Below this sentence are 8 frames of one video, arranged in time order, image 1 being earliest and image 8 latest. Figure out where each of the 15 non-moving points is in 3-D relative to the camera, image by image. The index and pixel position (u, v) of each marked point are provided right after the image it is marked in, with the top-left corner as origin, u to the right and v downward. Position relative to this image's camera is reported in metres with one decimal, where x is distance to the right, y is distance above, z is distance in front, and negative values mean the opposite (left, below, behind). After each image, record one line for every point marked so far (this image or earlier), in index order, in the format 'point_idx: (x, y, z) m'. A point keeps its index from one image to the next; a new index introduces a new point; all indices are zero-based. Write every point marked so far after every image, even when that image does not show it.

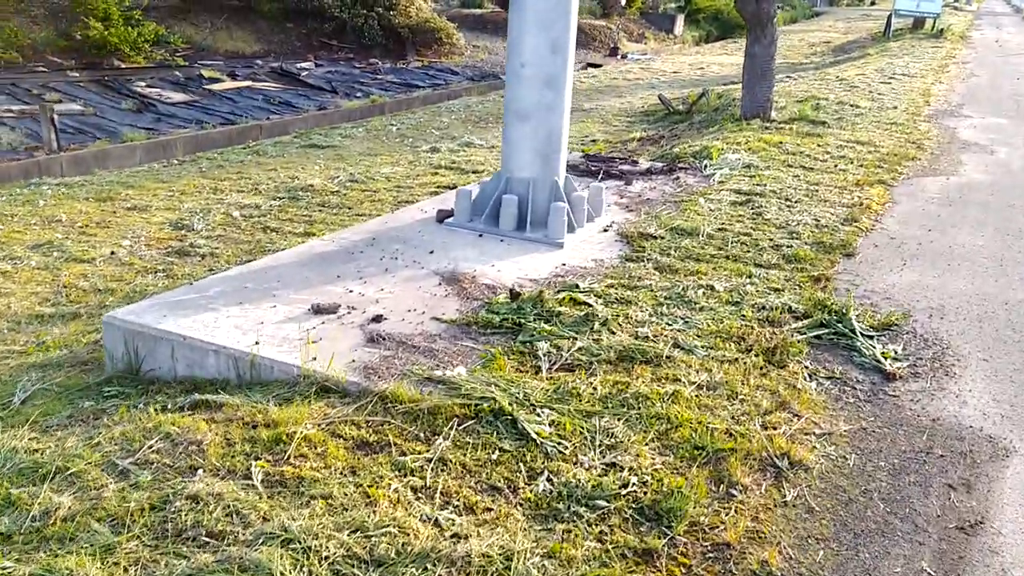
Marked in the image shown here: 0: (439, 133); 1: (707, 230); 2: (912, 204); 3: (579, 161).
0: (-1.1, +2.3, +11.3) m
1: (+1.3, +0.4, +4.7) m
2: (+3.1, +0.6, +5.8) m
3: (+0.6, +1.1, +6.5) m
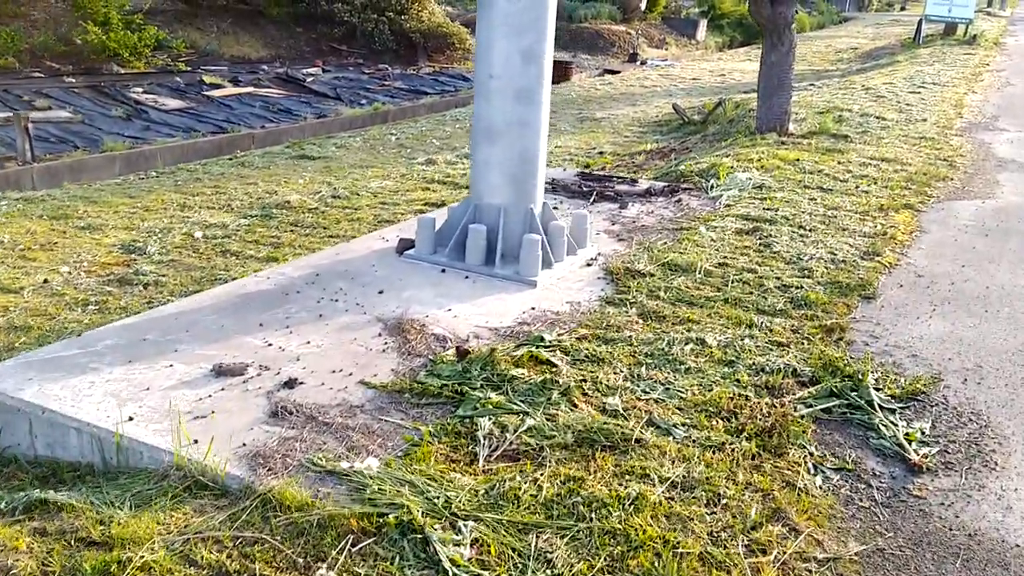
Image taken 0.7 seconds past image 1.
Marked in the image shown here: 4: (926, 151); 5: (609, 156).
0: (-1.1, +2.0, +10.8) m
1: (+1.1, +0.1, +4.1) m
2: (+3.0, +0.4, +5.1) m
3: (+0.5, +0.9, +5.9) m
4: (+4.3, +1.4, +7.6) m
5: (+1.2, +1.7, +9.6) m
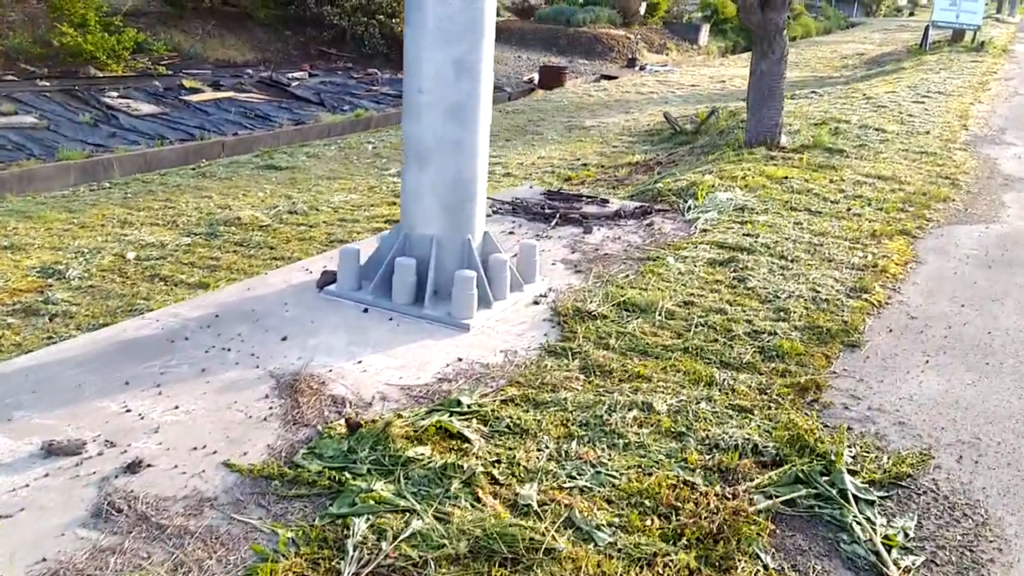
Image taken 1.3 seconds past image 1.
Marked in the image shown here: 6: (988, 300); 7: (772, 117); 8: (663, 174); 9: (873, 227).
0: (-1.3, +1.8, +10.3) m
1: (+0.8, -0.1, +3.6) m
2: (+2.7, +0.1, +4.6) m
3: (+0.2, +0.7, +5.5) m
4: (+4.0, +1.2, +7.1) m
5: (+1.0, +1.4, +9.2) m
6: (+2.6, -0.1, +4.1) m
7: (+2.6, +1.7, +7.5) m
8: (+1.5, +1.1, +7.4) m
9: (+2.5, +0.4, +5.2) m
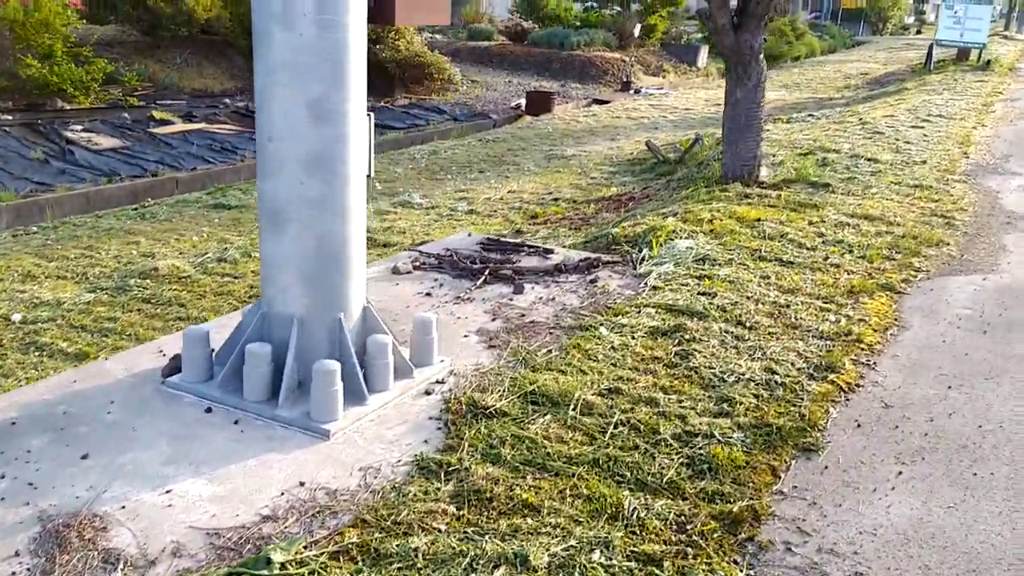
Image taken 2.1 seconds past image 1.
0: (-1.7, +1.3, +9.8) m
1: (+0.3, -0.4, +3.0) m
2: (+2.2, -0.2, +4.0) m
3: (-0.3, +0.2, +4.8) m
4: (+3.6, +0.7, +6.5) m
5: (+0.6, +0.9, +8.6) m
6: (+2.2, -0.4, +3.4) m
7: (+2.2, +1.3, +6.9) m
8: (+1.1, +0.7, +6.8) m
9: (+2.1, 0.0, +4.5) m
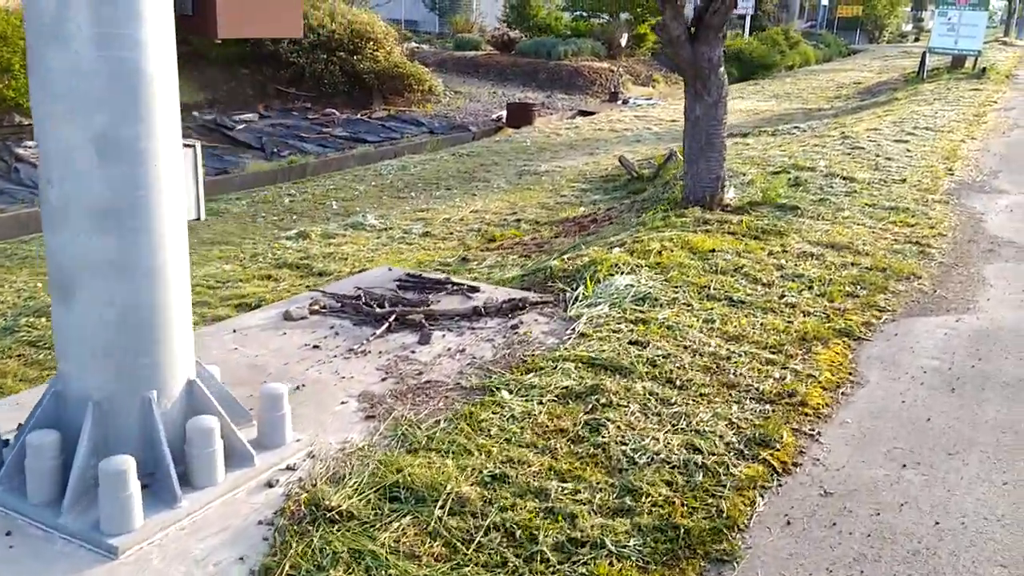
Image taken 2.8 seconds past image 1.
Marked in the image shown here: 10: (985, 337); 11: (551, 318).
0: (-2.2, +0.9, +9.3) m
1: (-0.2, -0.7, +2.5) m
2: (+1.7, -0.5, +3.4) m
3: (-0.7, 0.0, +4.3) m
4: (+3.1, +0.5, +6.0) m
5: (+0.1, +0.6, +8.1) m
6: (+1.7, -0.6, +2.9) m
7: (+1.7, +1.0, +6.4) m
8: (+0.6, +0.4, +6.3) m
9: (+1.6, -0.2, +4.0) m
10: (+2.6, -0.3, +4.1) m
11: (+0.2, -0.2, +4.1) m
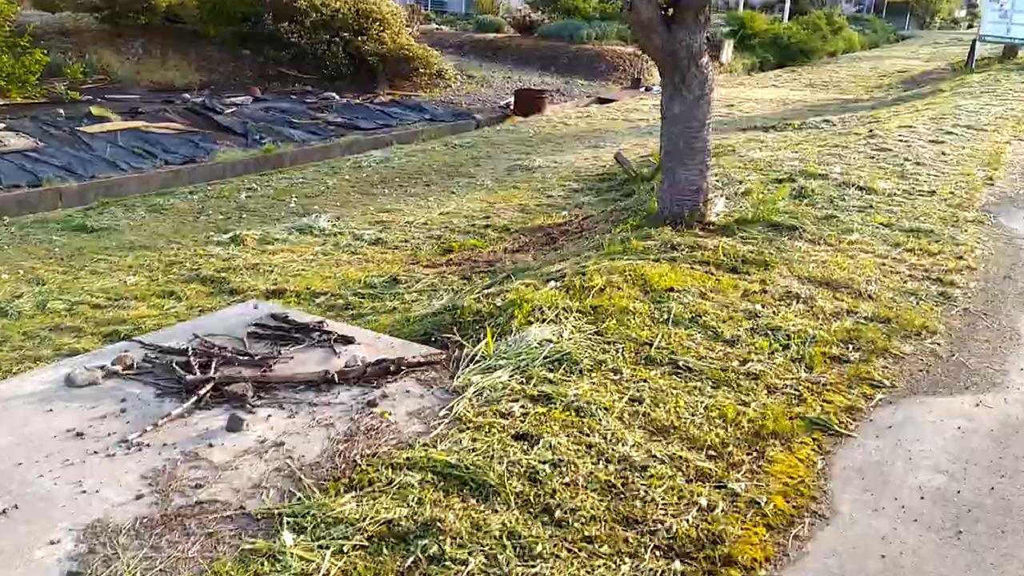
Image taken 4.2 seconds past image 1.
0: (-2.5, +0.9, +8.4) m
1: (-0.8, -1.0, +1.5) m
2: (+1.1, -0.8, +2.4) m
3: (-1.3, -0.2, +3.4) m
4: (+2.6, +0.2, +4.9) m
5: (-0.3, +0.5, +7.1) m
6: (+1.1, -1.0, +1.9) m
7: (+1.3, +0.8, +5.3) m
8: (+0.1, +0.2, +5.3) m
9: (+1.0, -0.5, +3.0) m
10: (+2.0, -0.6, +3.0) m
11: (-0.3, -0.4, +3.1) m
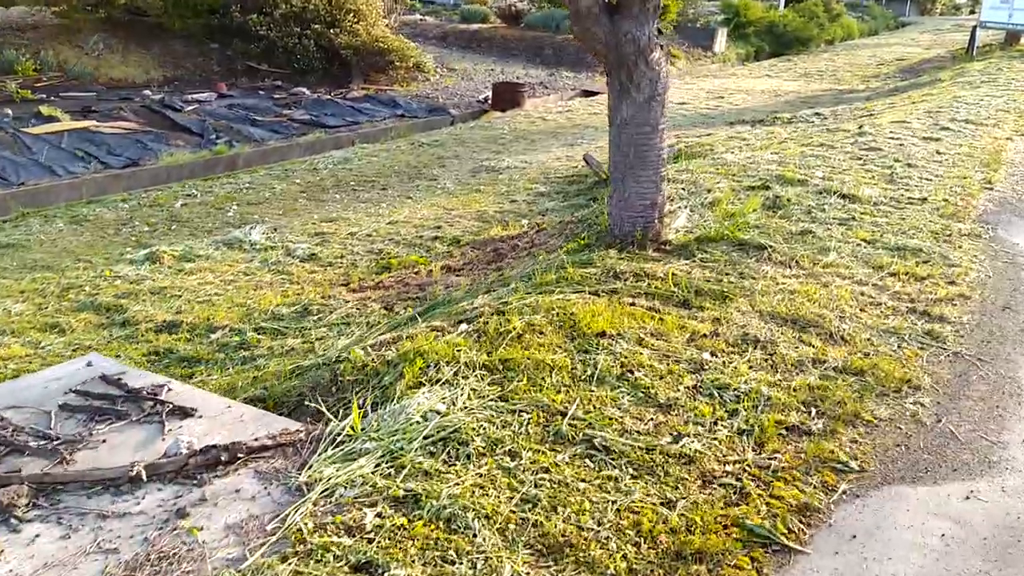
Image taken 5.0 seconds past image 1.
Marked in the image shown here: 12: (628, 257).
0: (-3.0, +0.7, +7.7) m
1: (-1.3, -1.2, +0.9) m
2: (+0.7, -1.0, +1.7) m
3: (-1.7, -0.5, +2.7) m
4: (+2.1, 0.0, +4.2) m
5: (-0.7, +0.3, +6.4) m
6: (+0.6, -1.2, +1.2) m
7: (+0.8, +0.6, +4.6) m
8: (-0.3, 0.0, +4.6) m
9: (+0.6, -0.7, +2.3) m
10: (+1.6, -0.8, +2.3) m
11: (-0.8, -0.6, +2.4) m
12: (+0.7, +0.2, +4.4) m
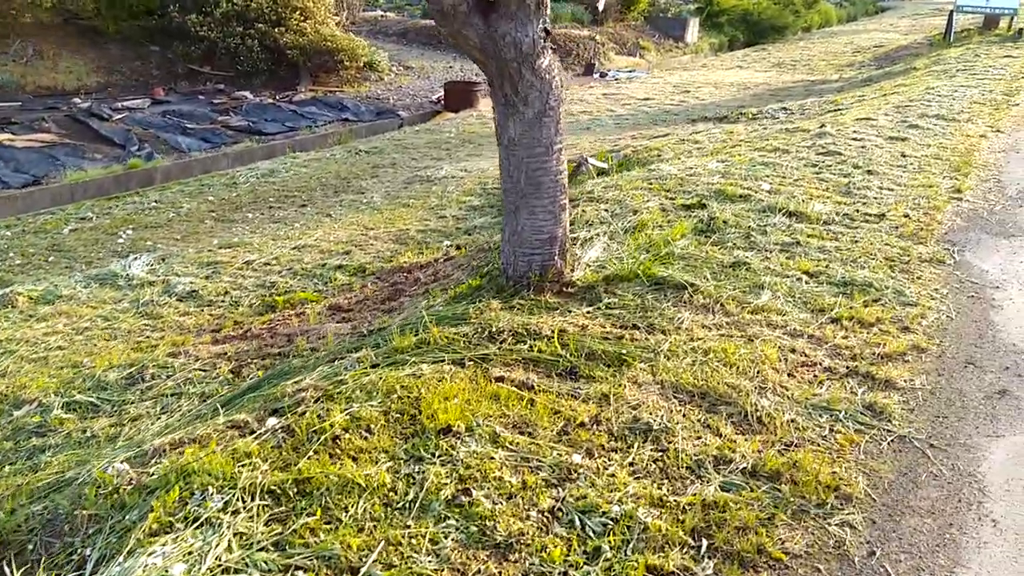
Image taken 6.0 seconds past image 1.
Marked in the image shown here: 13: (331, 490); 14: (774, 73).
0: (-3.7, +0.4, +6.8) m
1: (-1.8, -1.5, +0.1) m
2: (+0.1, -1.3, +1.0) m
3: (-2.4, -0.8, +1.9) m
4: (+1.5, -0.2, +3.4) m
5: (-1.4, 0.0, +5.6) m
6: (0.0, -1.5, +0.4) m
7: (+0.2, +0.3, +3.9) m
8: (-1.0, -0.3, +3.8) m
9: (-0.1, -1.0, +1.5) m
10: (+1.0, -1.1, +1.6) m
11: (-1.4, -1.0, +1.6) m
12: (0.0, -0.1, +3.6) m
13: (-0.6, -0.6, +2.3) m
14: (+6.1, +5.0, +17.4) m
